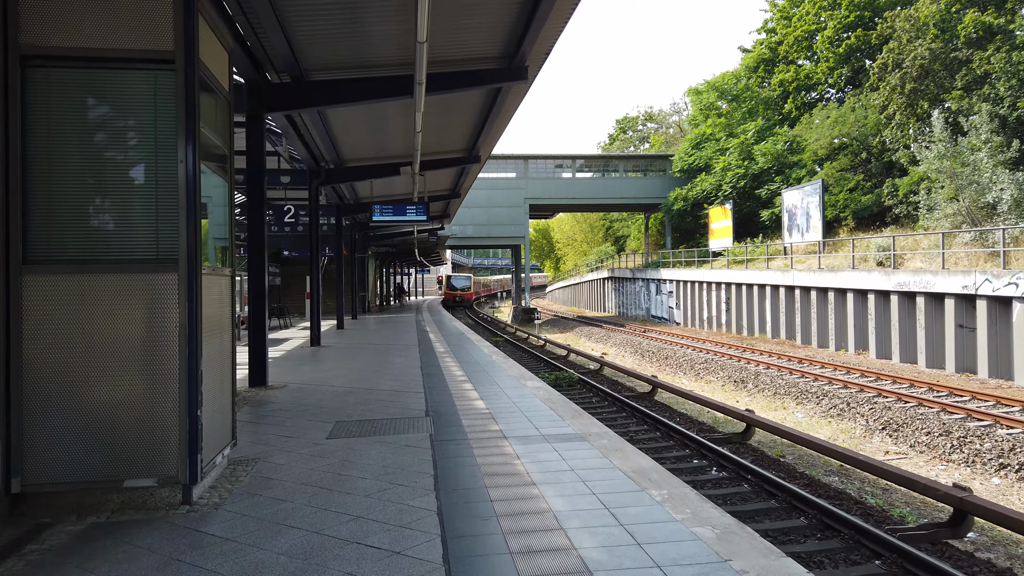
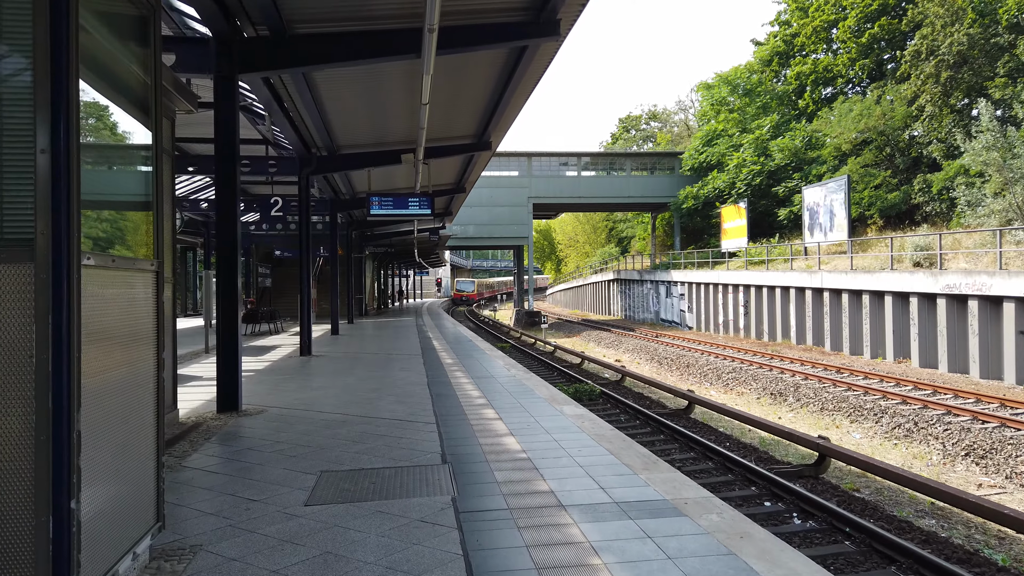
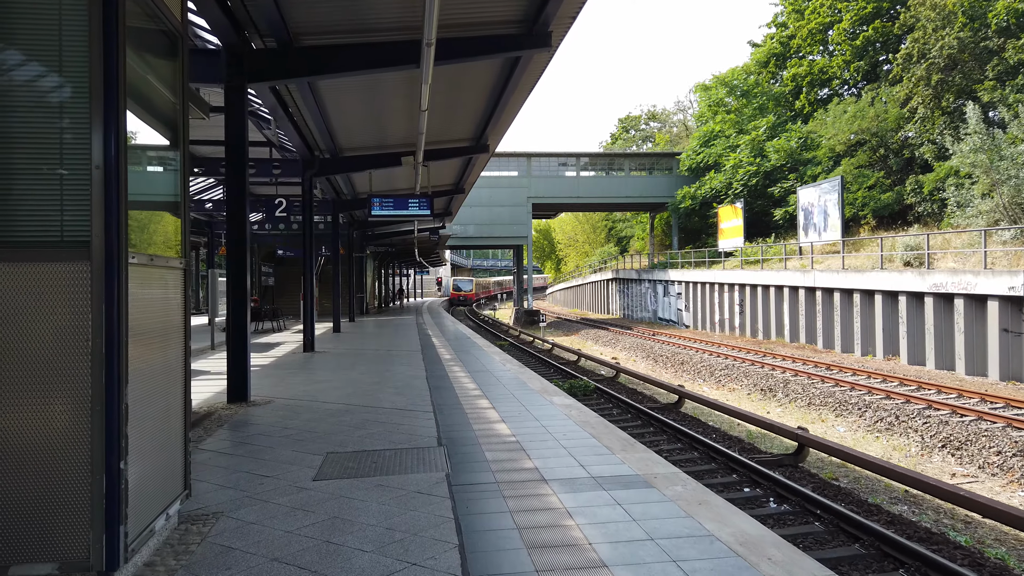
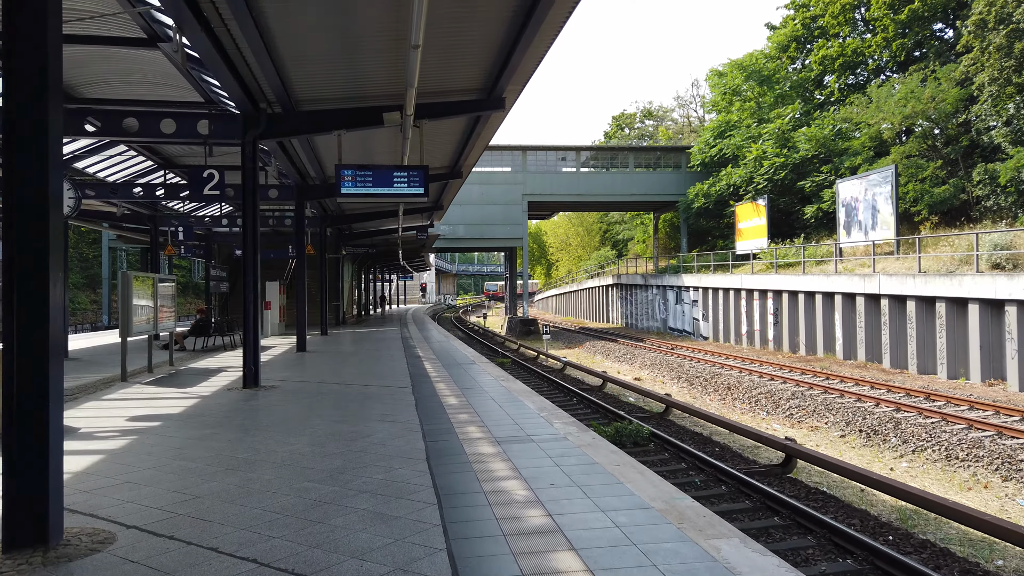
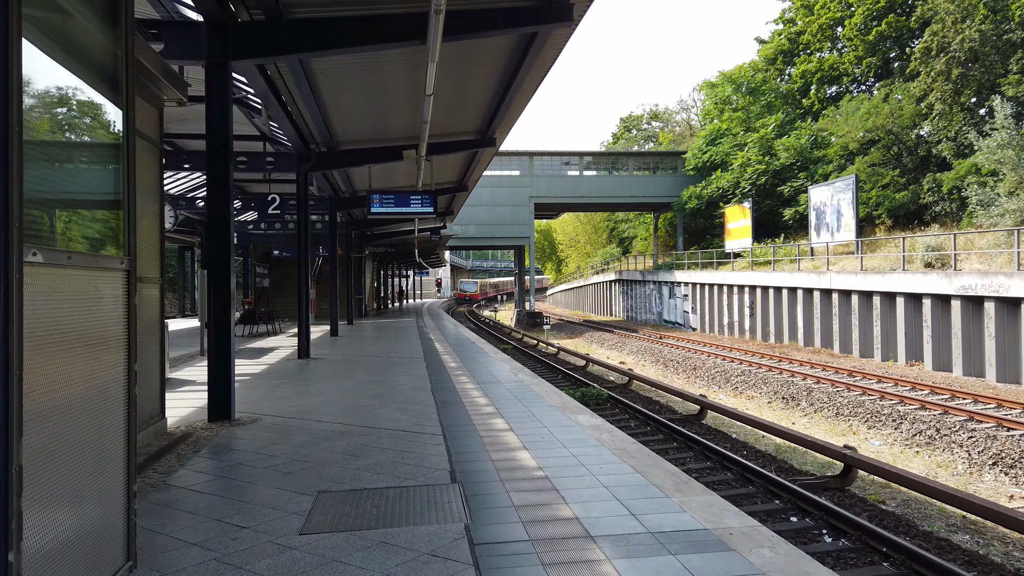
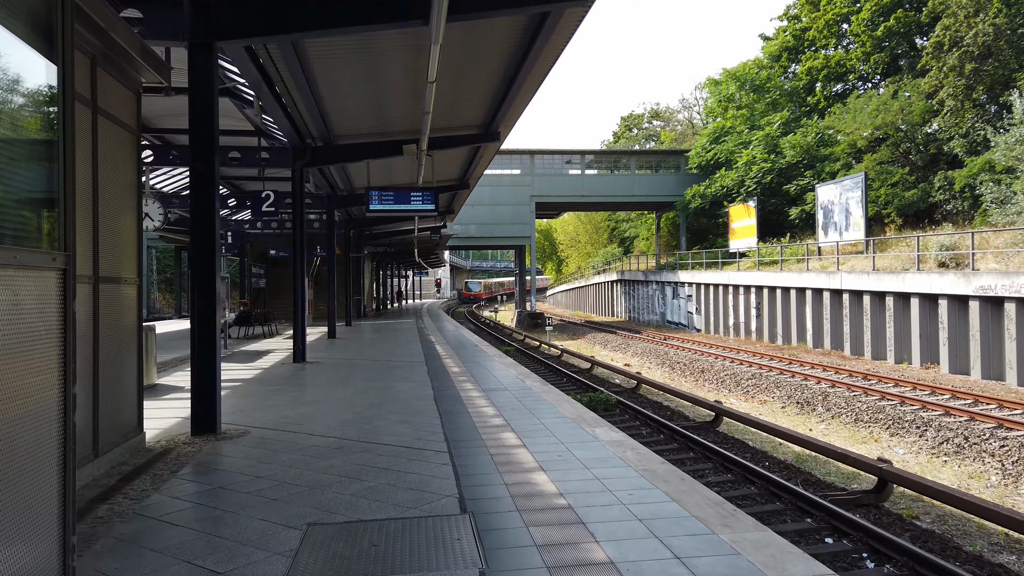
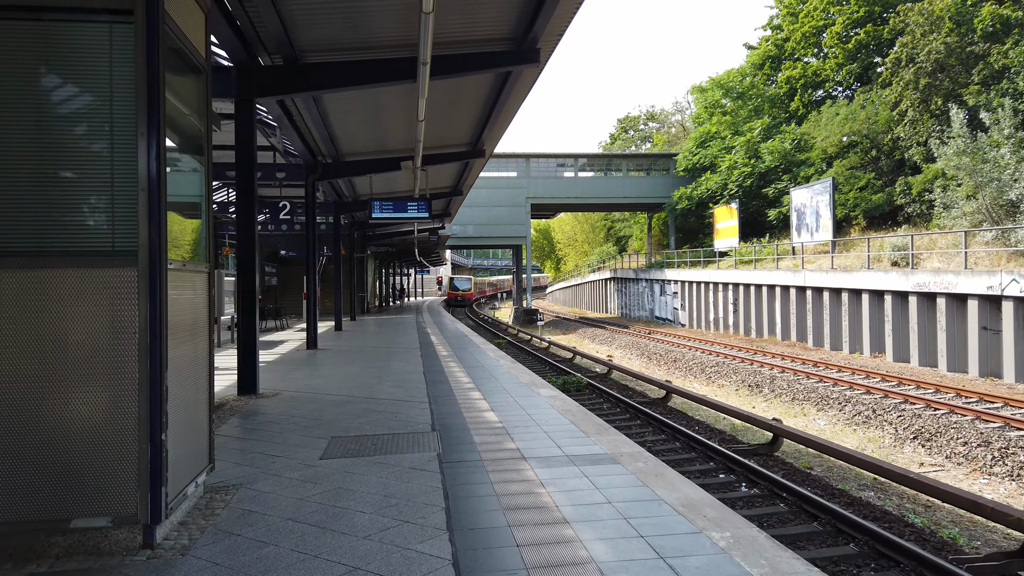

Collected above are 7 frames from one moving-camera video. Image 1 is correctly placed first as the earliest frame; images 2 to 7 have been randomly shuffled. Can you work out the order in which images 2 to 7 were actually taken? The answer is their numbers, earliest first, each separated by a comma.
7, 3, 2, 5, 6, 4
